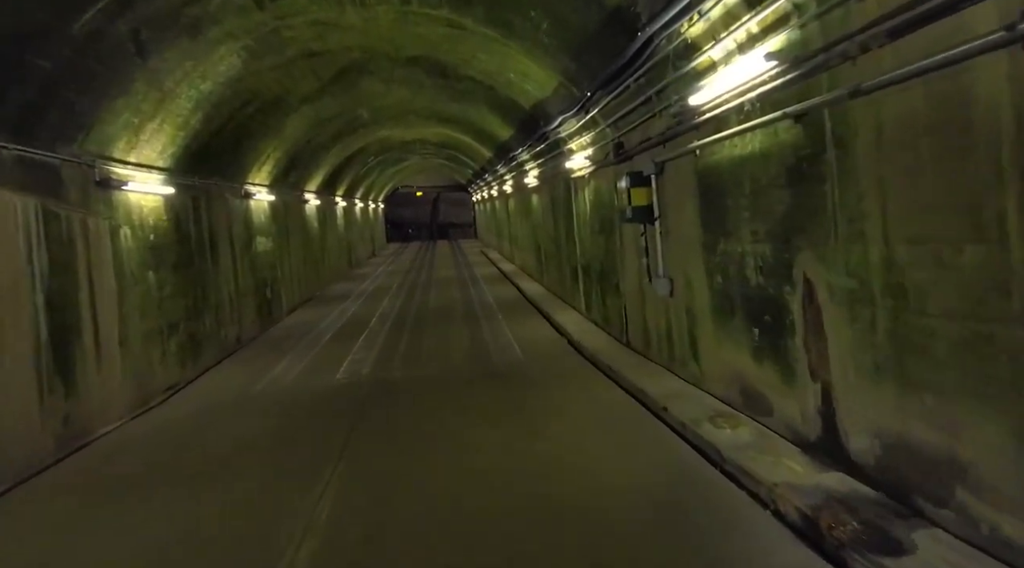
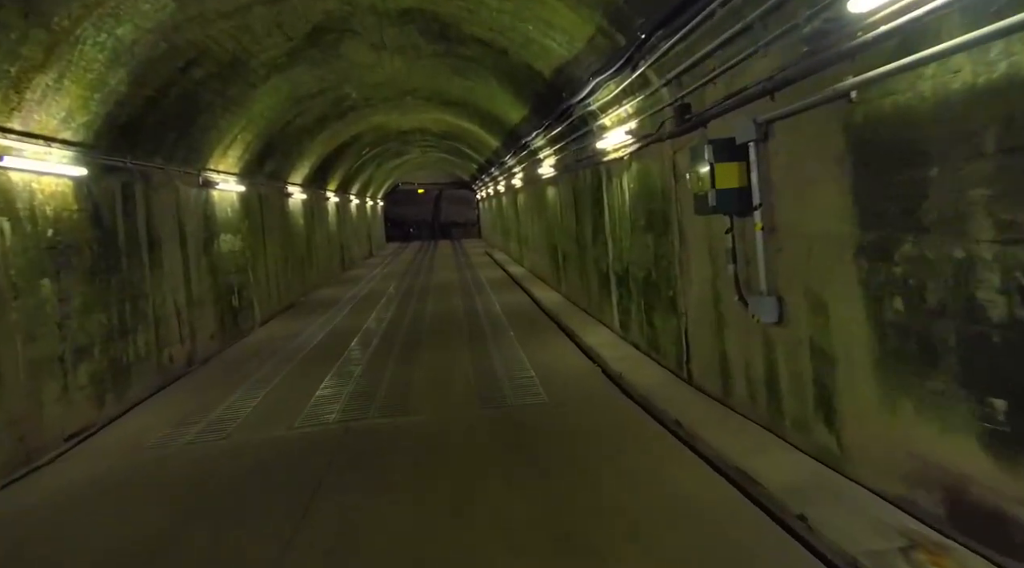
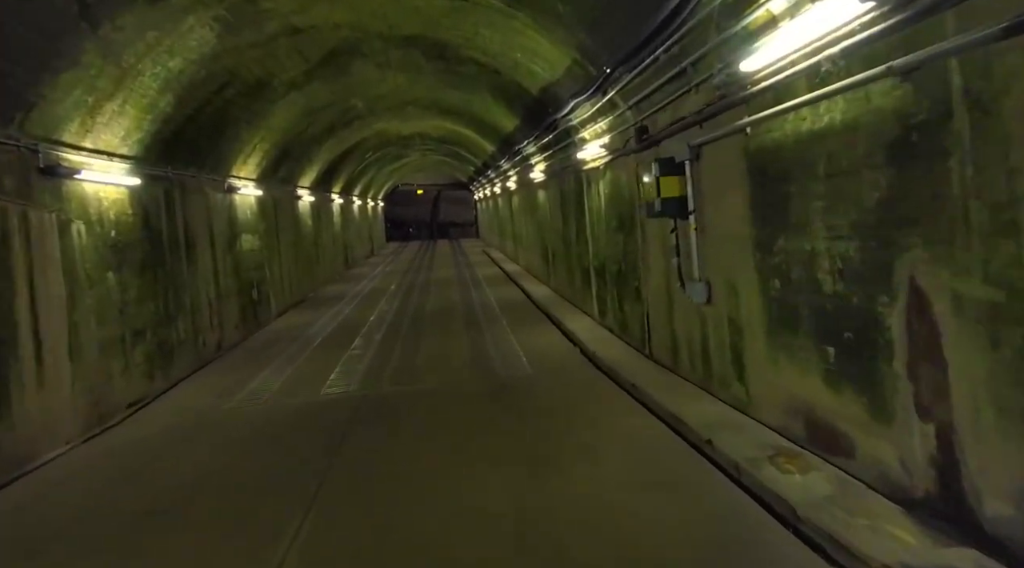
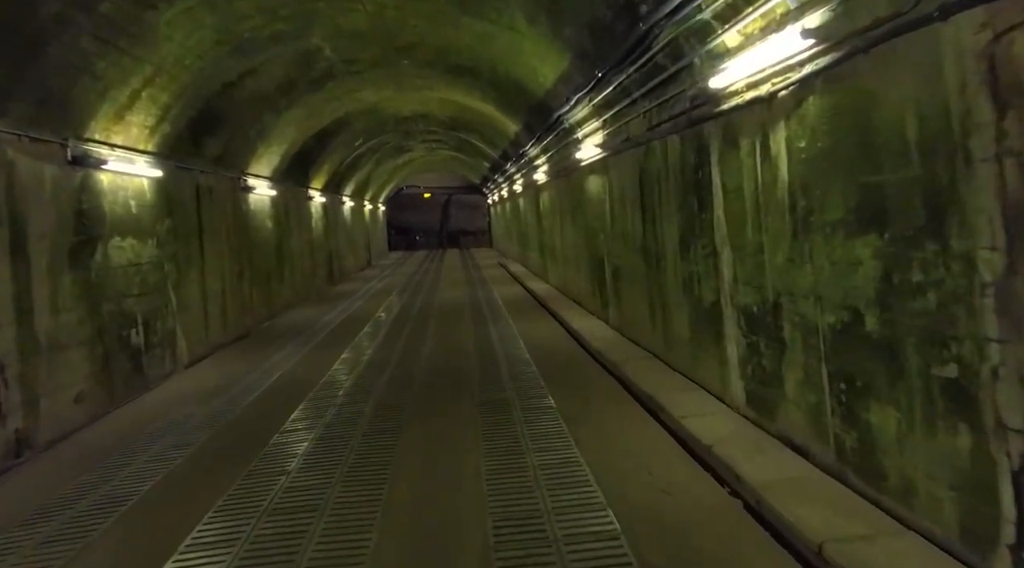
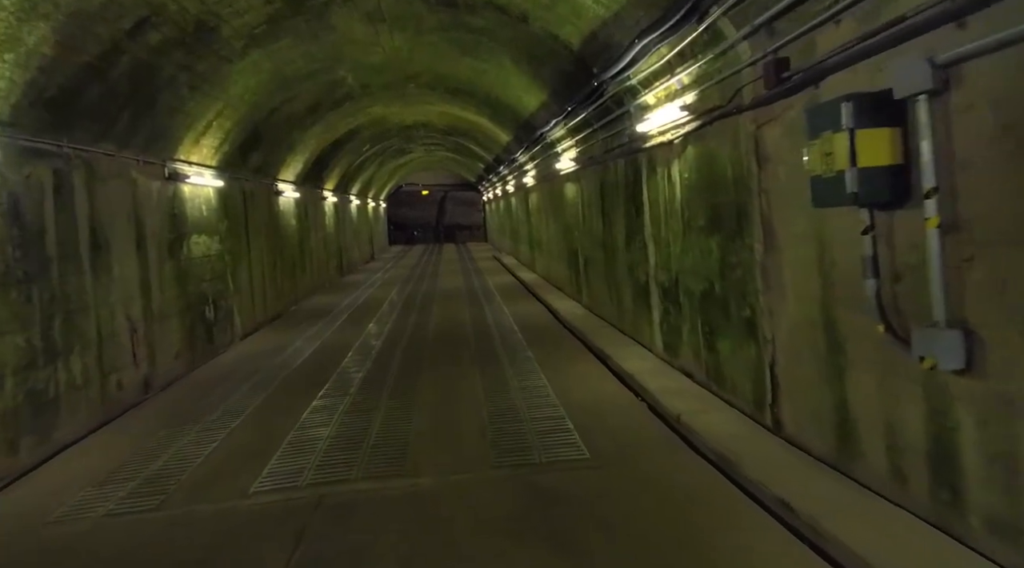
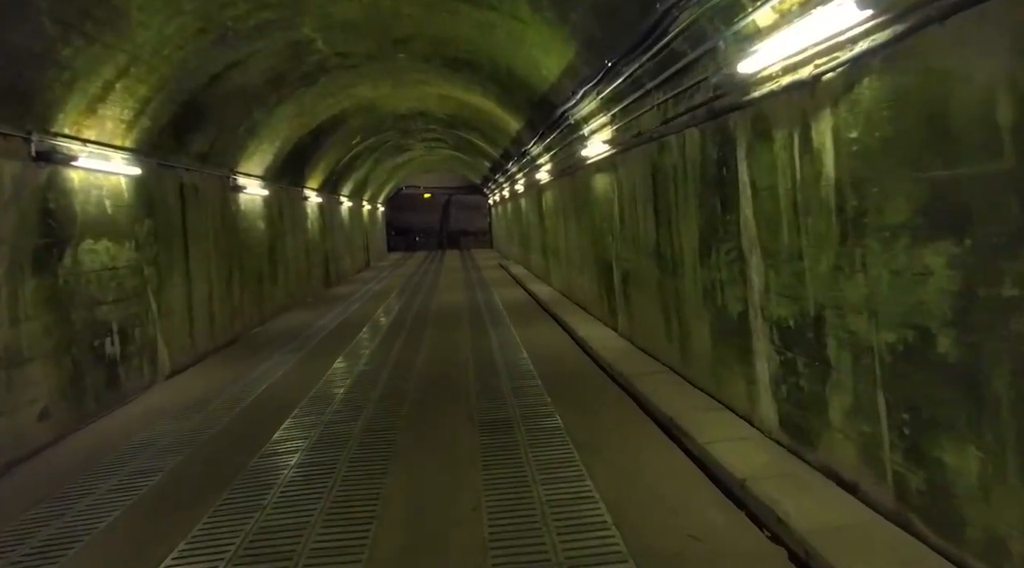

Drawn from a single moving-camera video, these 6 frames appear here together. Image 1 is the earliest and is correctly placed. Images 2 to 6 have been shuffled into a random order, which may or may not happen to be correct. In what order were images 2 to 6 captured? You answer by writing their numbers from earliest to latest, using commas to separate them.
3, 2, 5, 4, 6
